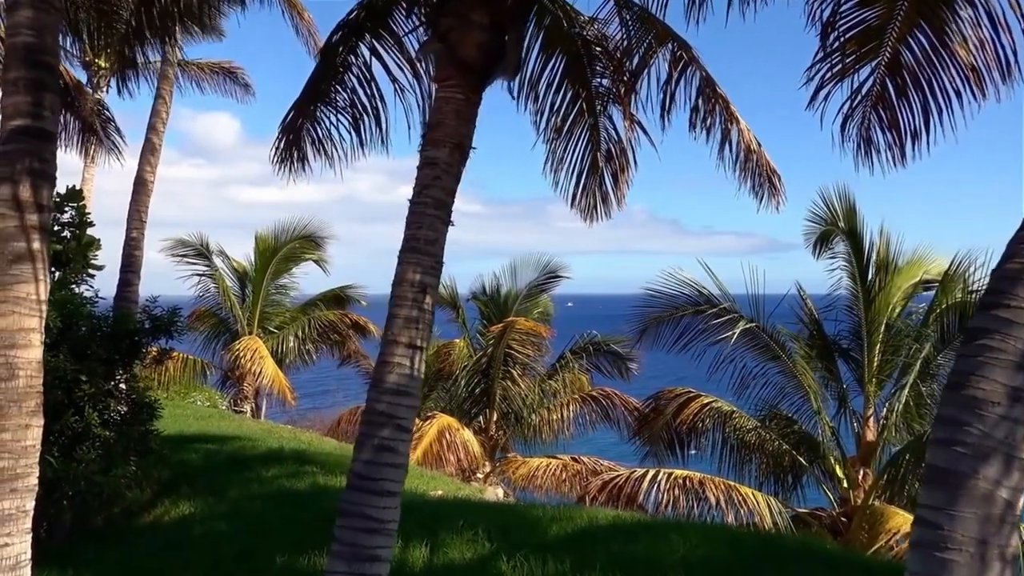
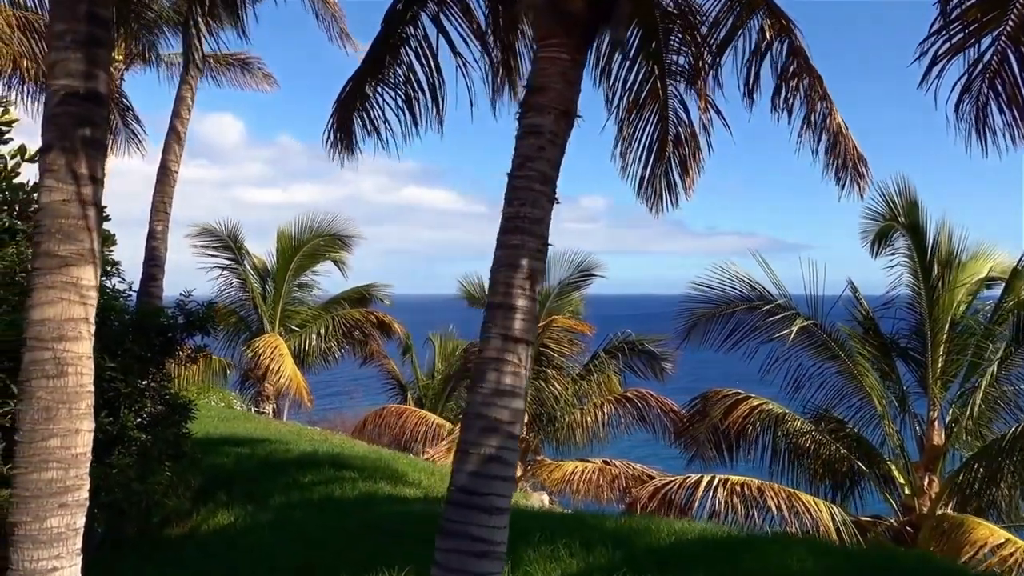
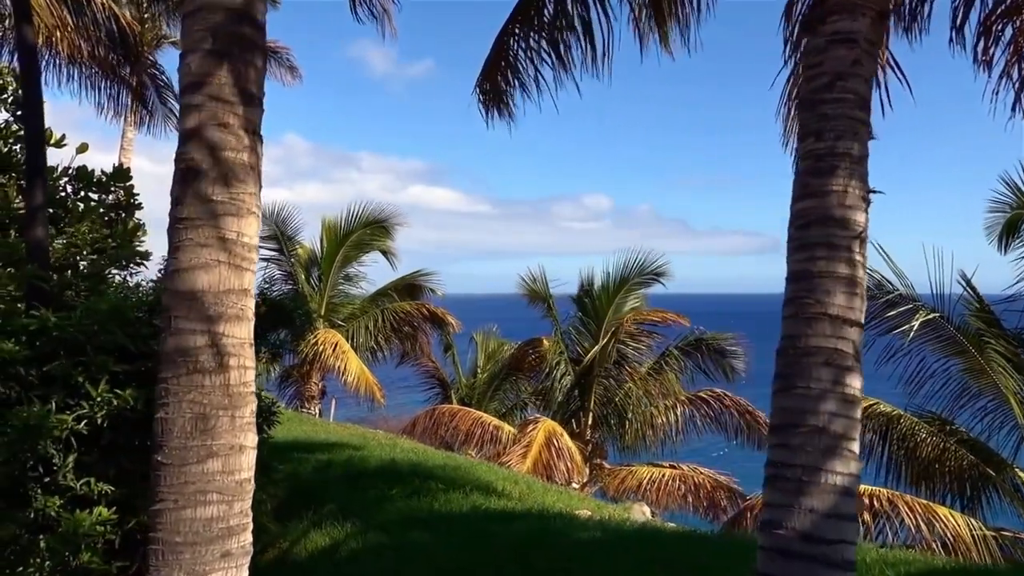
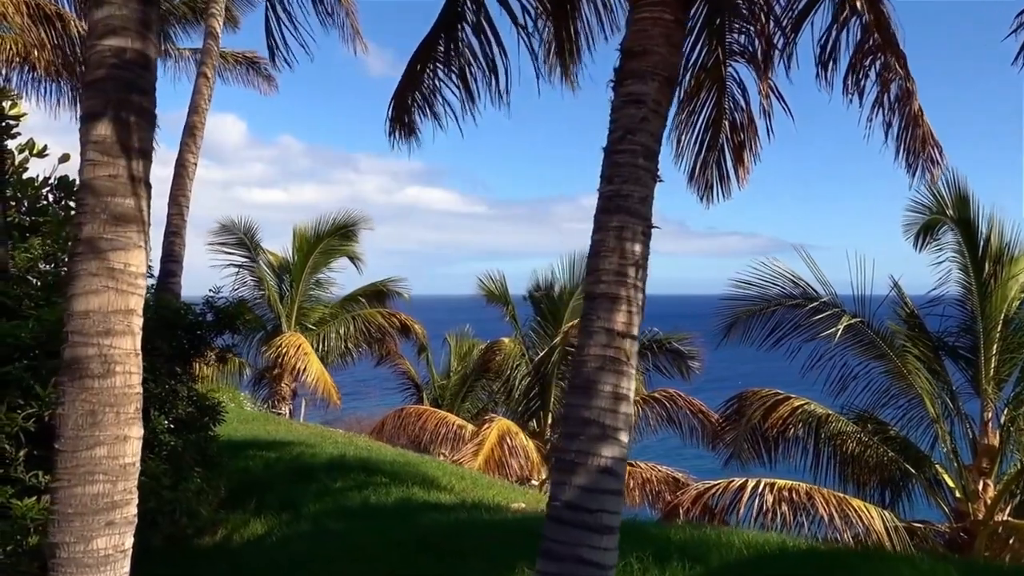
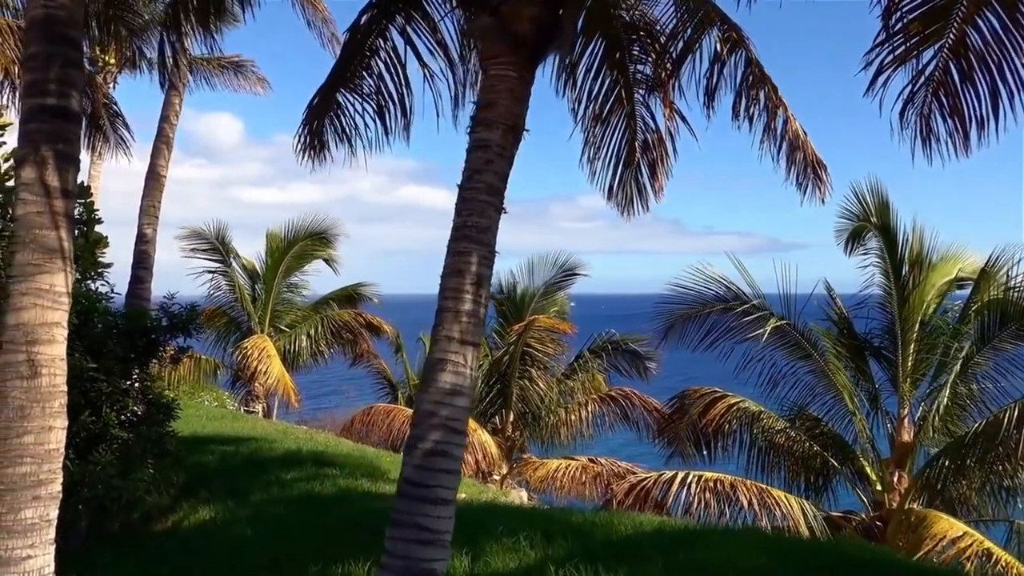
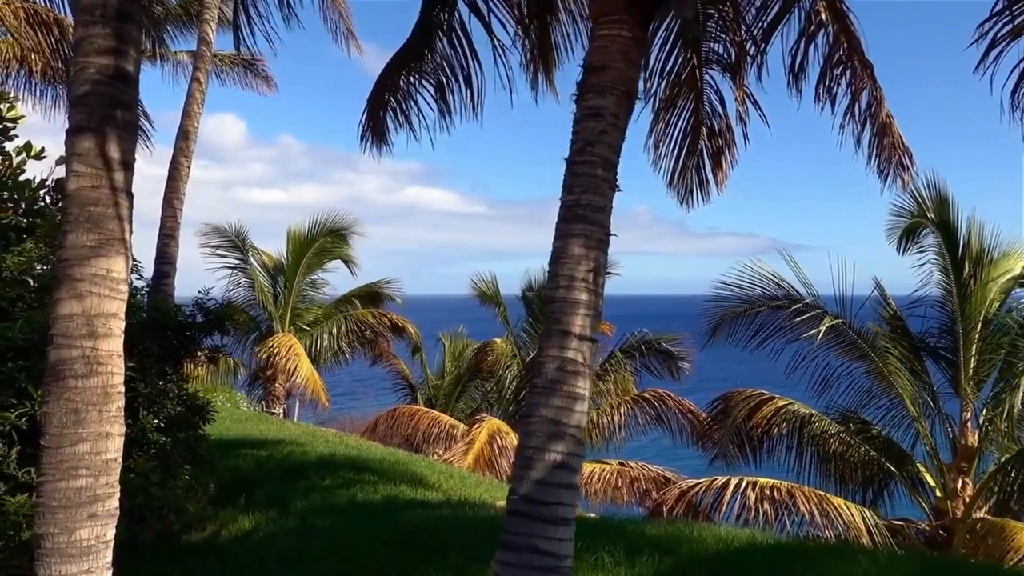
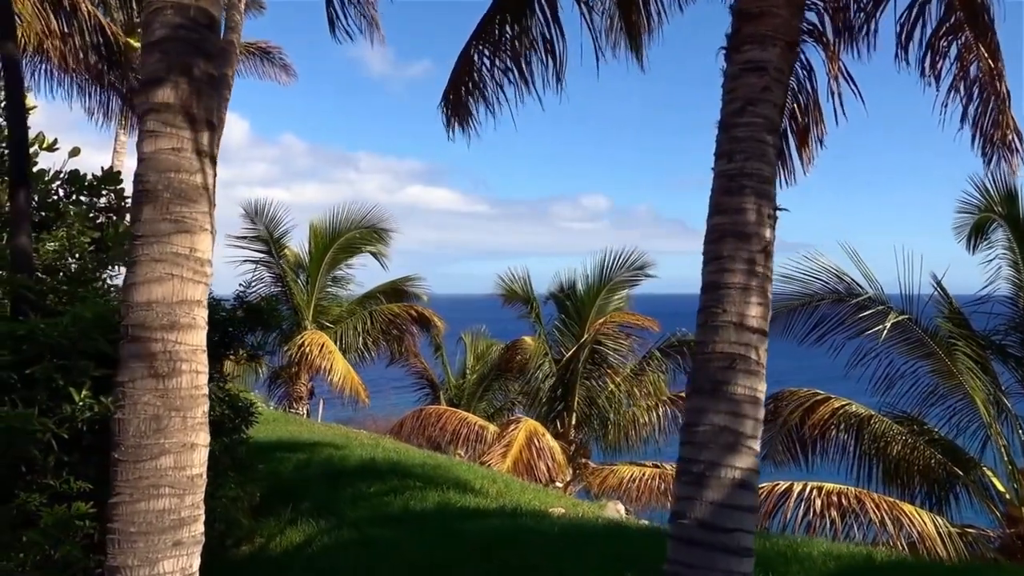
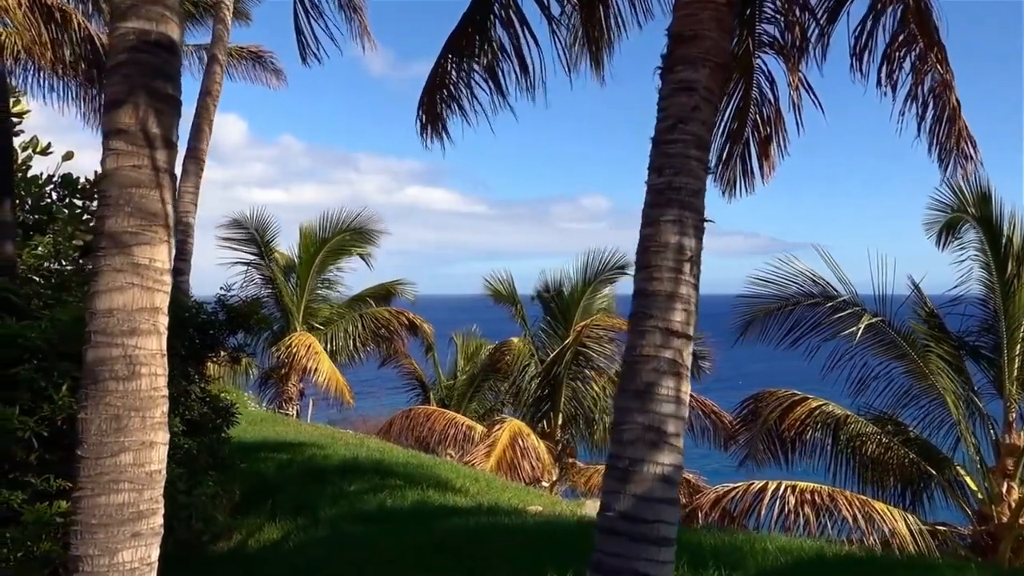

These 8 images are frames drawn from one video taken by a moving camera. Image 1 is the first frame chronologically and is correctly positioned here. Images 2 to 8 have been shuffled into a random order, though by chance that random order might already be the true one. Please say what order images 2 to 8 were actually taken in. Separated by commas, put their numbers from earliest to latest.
5, 2, 6, 4, 8, 7, 3
